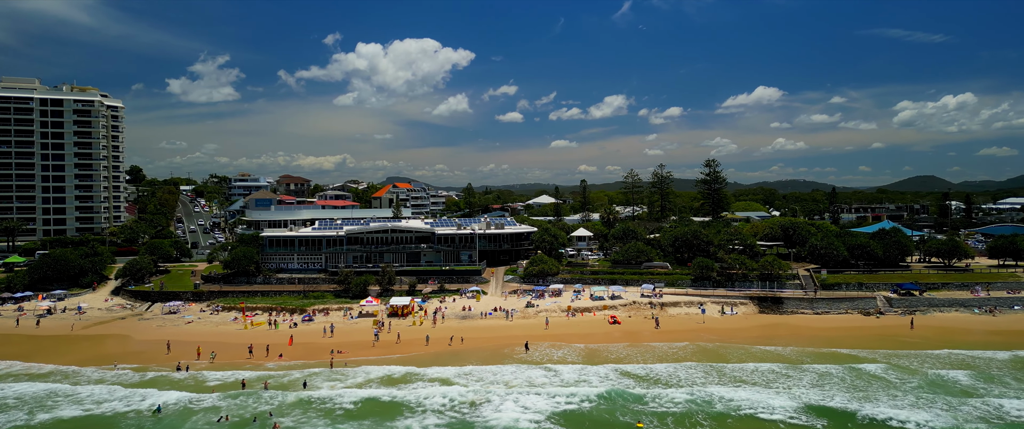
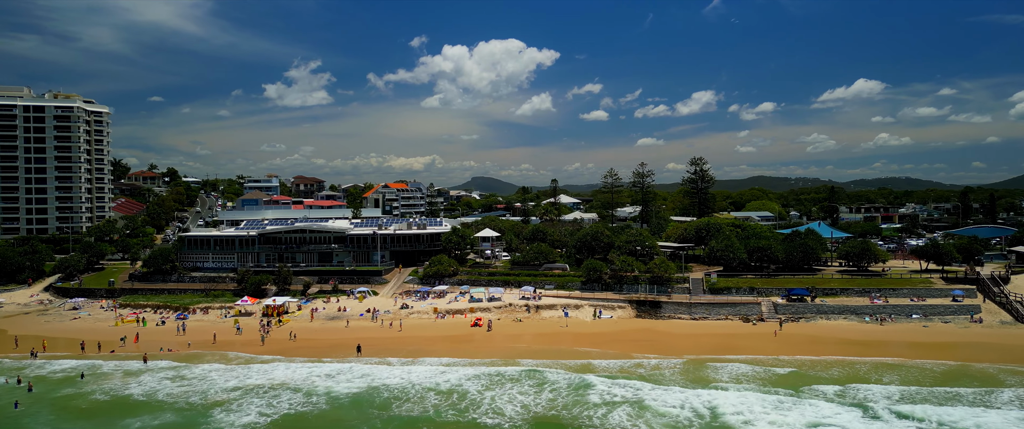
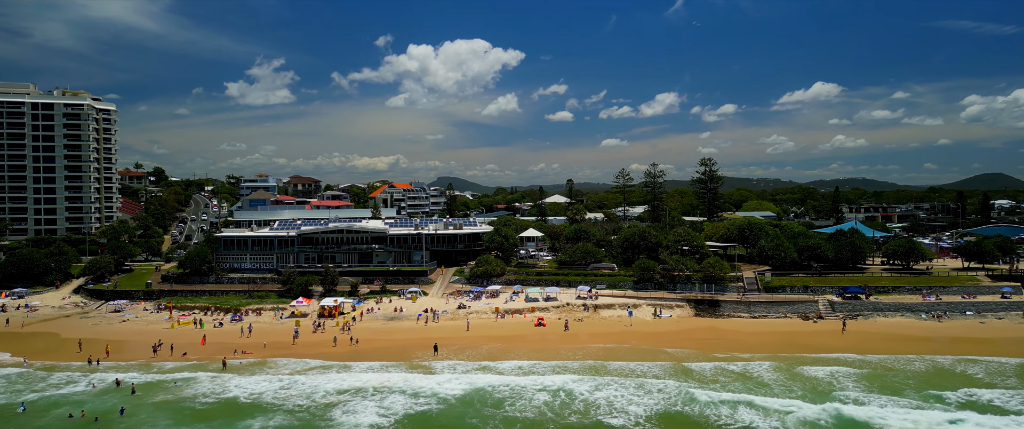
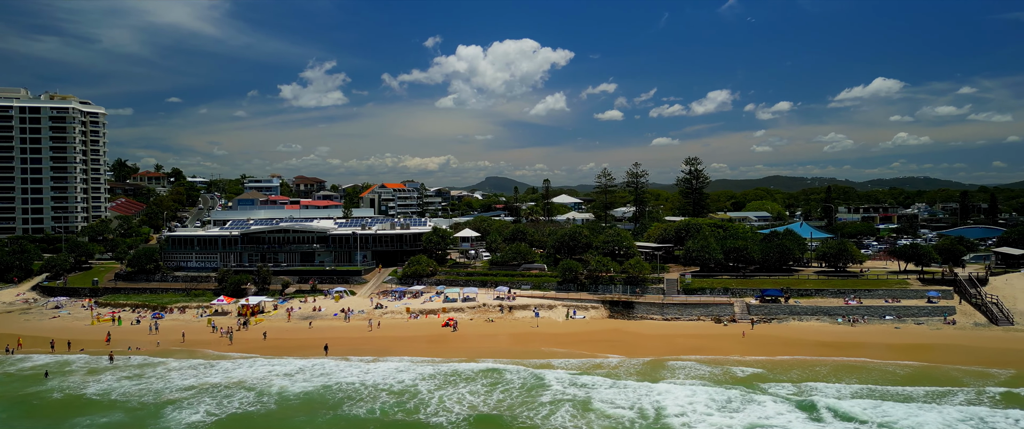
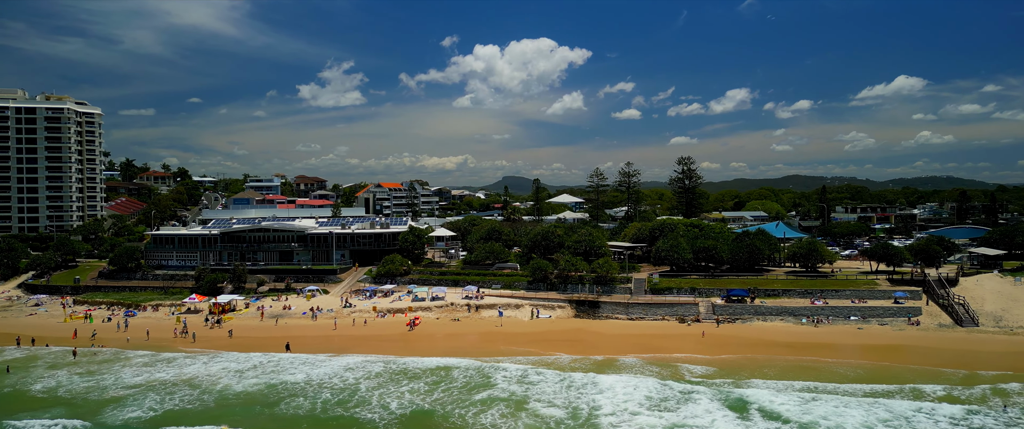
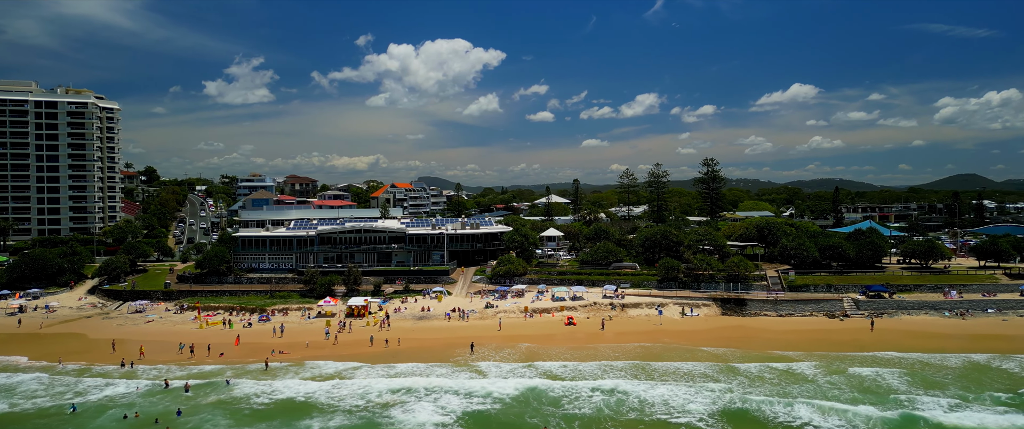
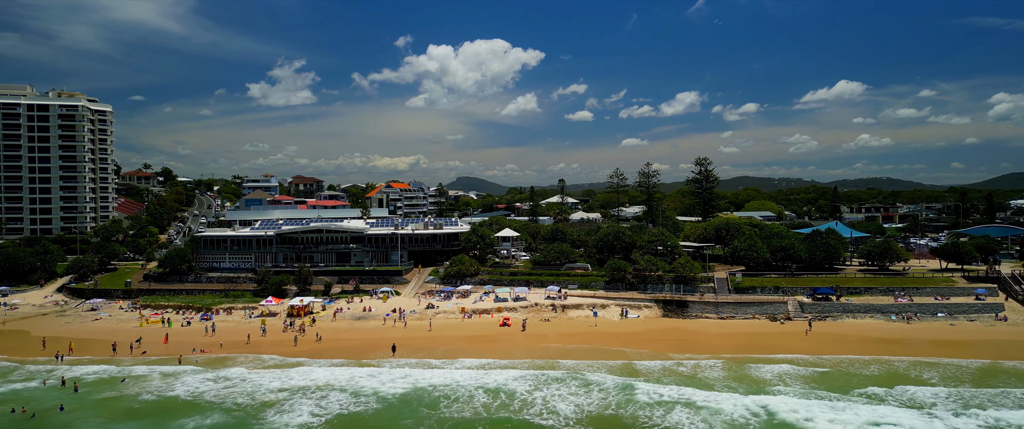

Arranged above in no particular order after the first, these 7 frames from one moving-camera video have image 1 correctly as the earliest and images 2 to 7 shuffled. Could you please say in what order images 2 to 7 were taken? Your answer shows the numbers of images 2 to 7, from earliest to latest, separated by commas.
6, 3, 7, 2, 4, 5
